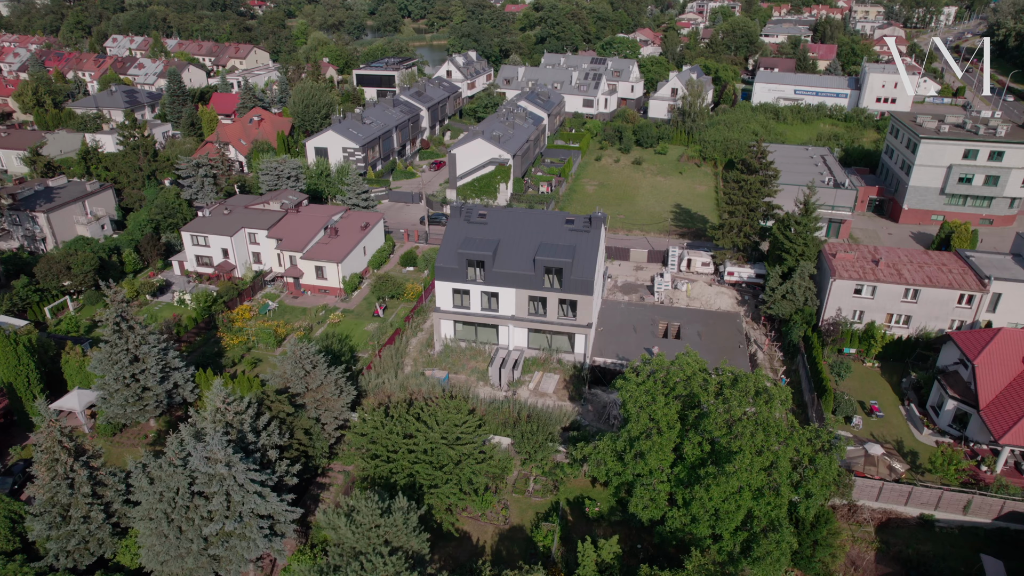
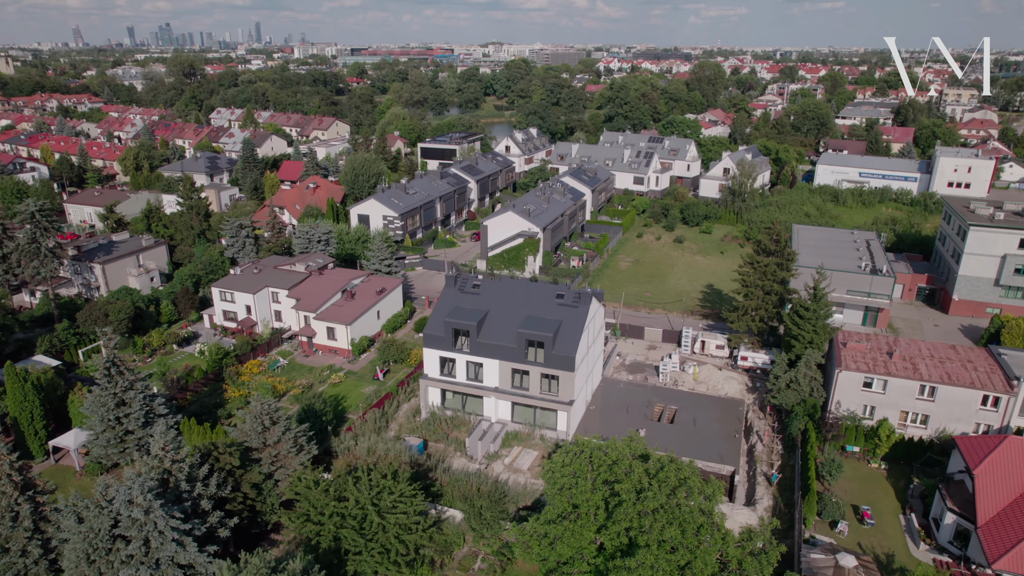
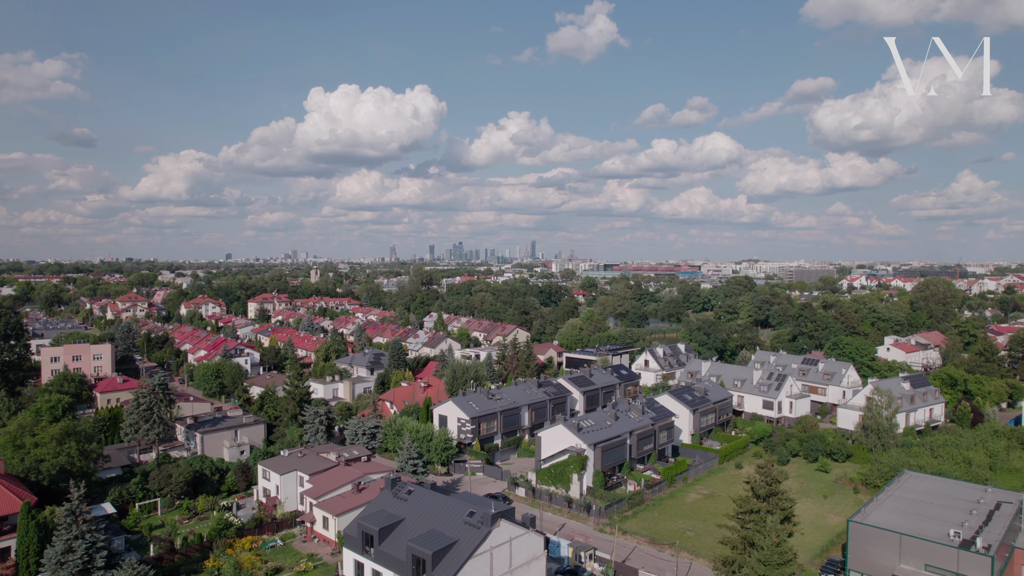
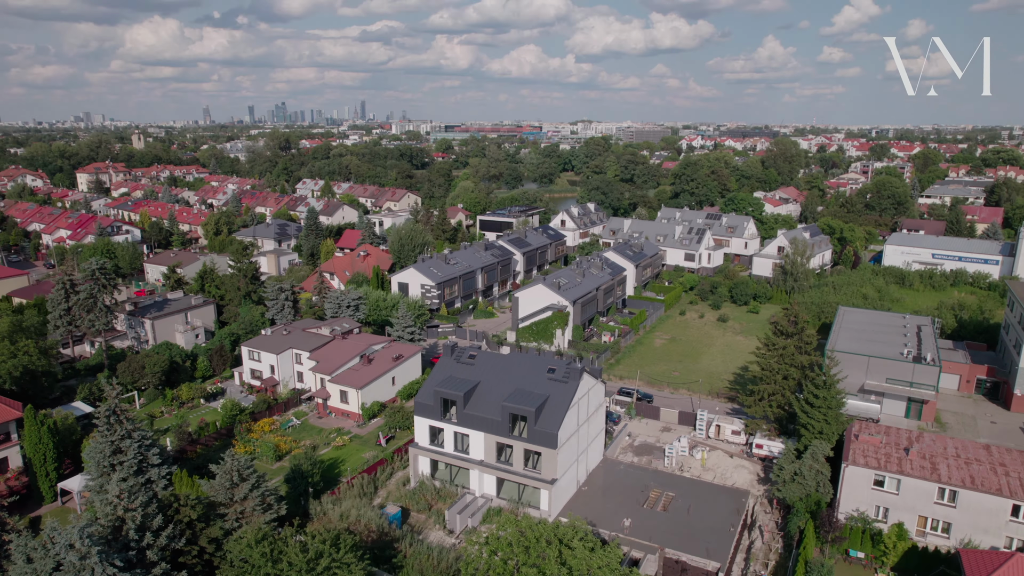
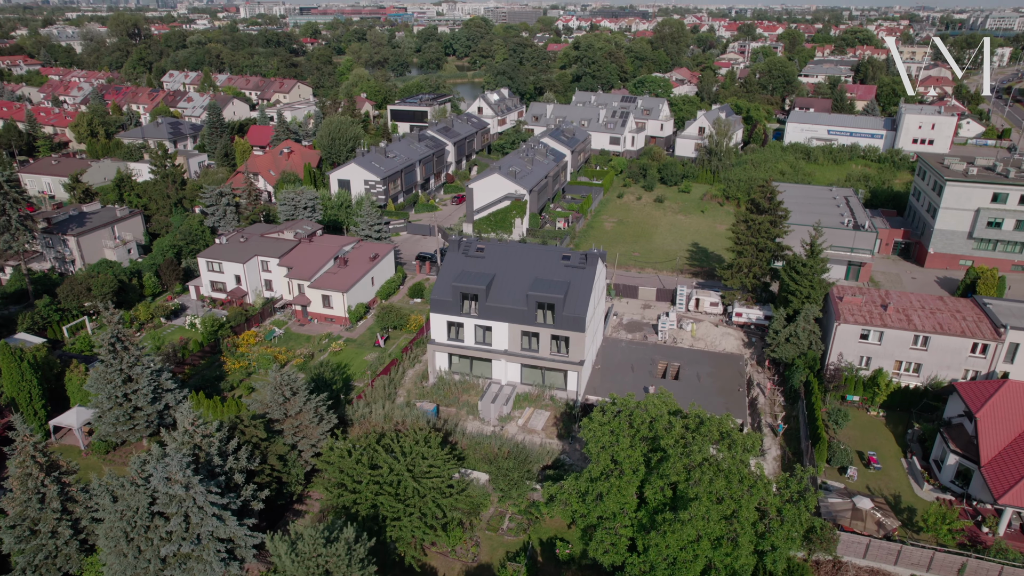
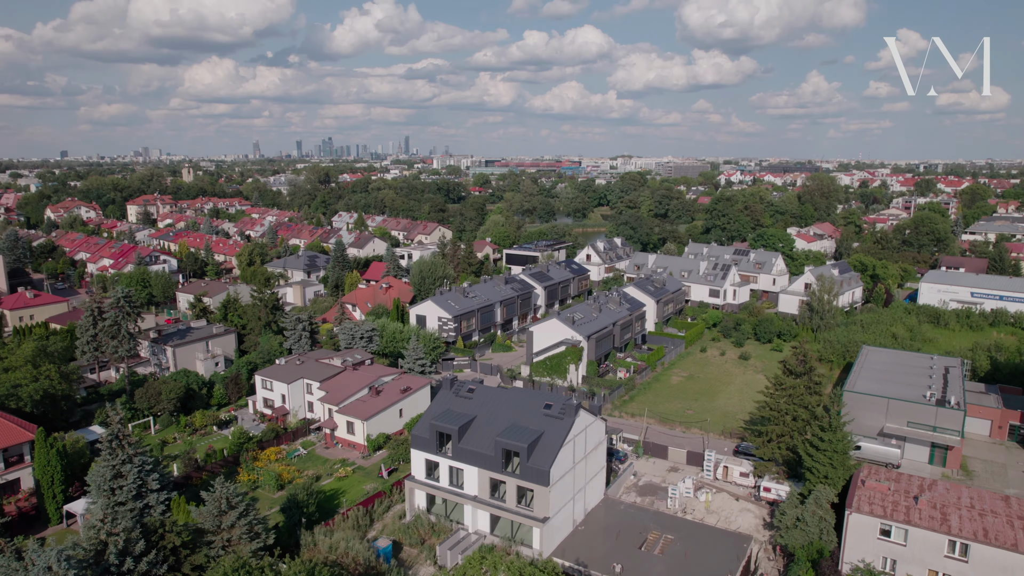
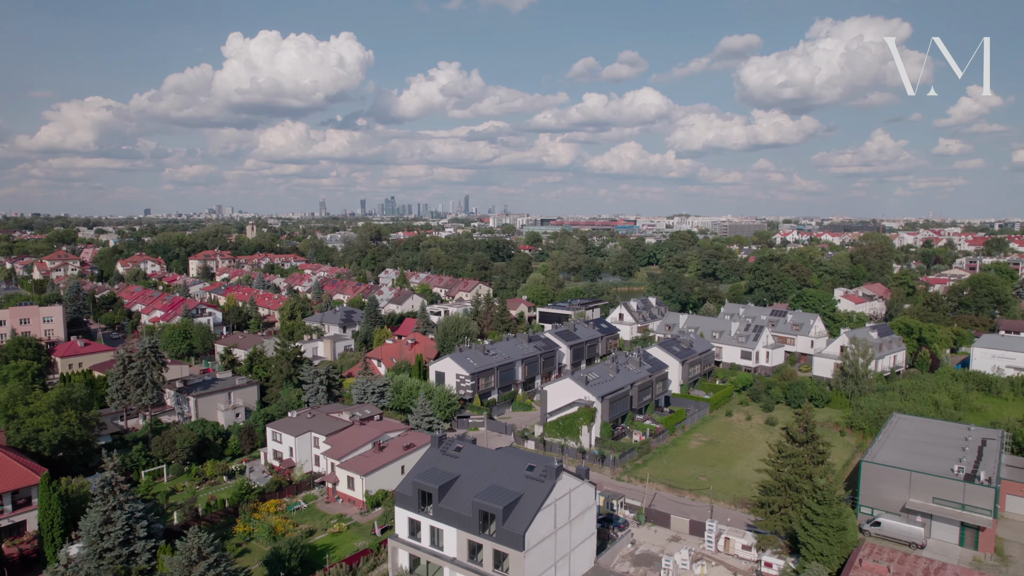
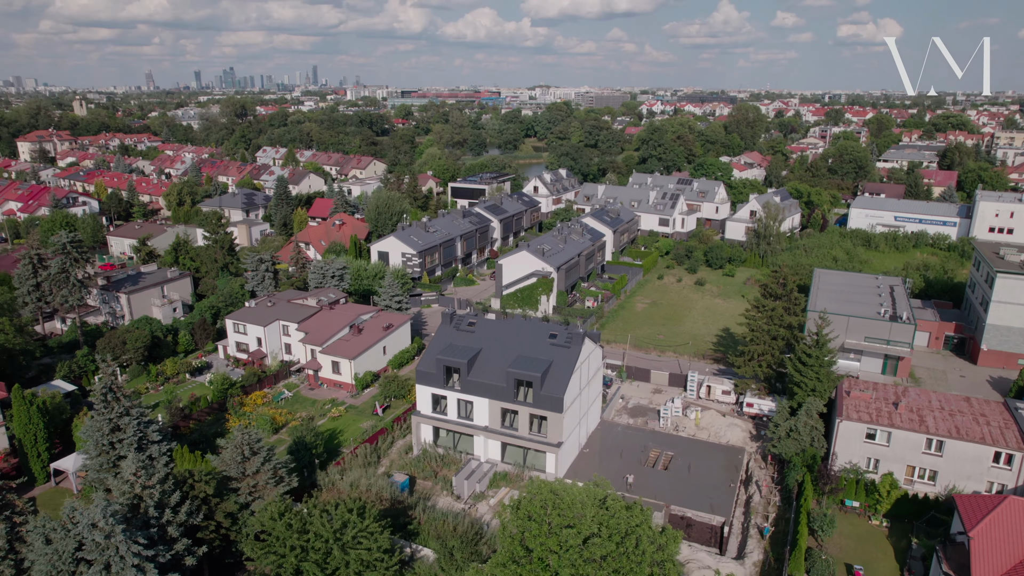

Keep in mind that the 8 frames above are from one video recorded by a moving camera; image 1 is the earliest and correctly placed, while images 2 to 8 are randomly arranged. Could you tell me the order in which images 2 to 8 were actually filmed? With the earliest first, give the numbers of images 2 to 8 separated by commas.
5, 2, 8, 4, 6, 7, 3
